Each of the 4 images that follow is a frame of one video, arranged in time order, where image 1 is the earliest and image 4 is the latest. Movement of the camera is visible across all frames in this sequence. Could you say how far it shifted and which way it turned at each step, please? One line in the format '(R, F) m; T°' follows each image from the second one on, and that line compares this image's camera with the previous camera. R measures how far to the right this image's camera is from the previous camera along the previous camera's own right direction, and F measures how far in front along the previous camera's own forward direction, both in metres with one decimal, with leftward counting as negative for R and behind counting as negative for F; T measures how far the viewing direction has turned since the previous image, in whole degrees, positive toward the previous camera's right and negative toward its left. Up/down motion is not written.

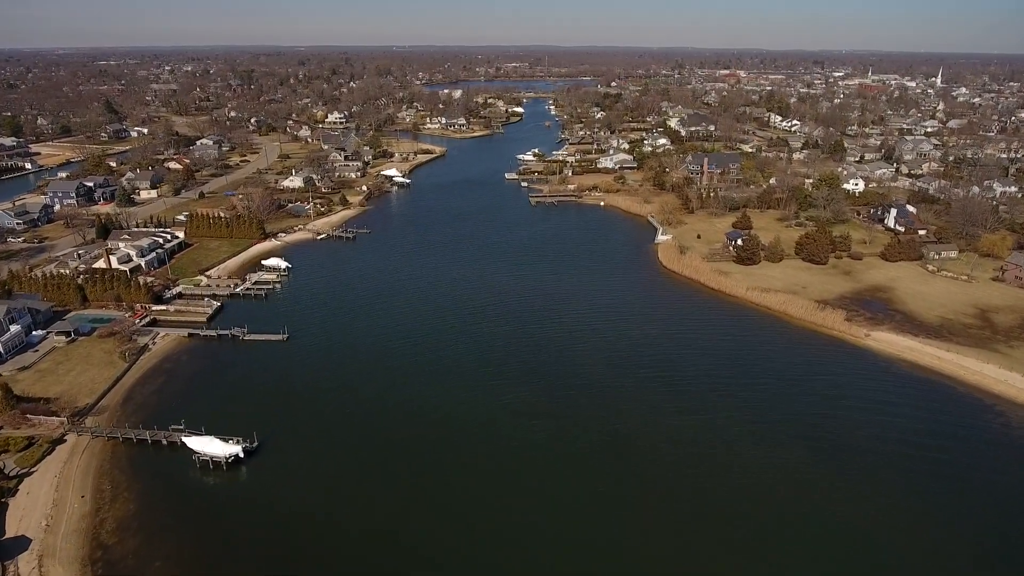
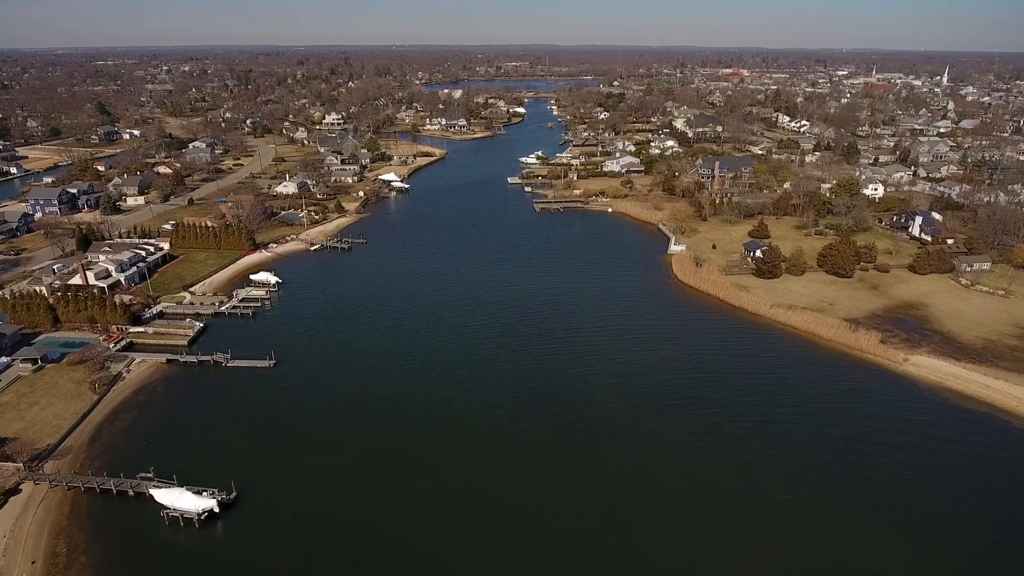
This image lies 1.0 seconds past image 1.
(-0.2, +1.7) m; 0°
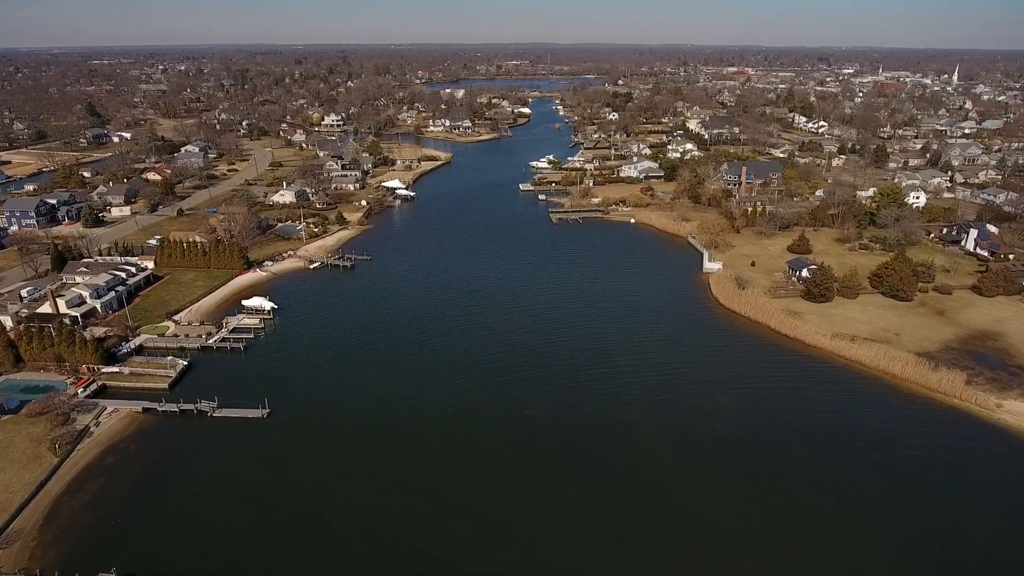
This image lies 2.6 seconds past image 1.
(-0.8, +2.6) m; 0°
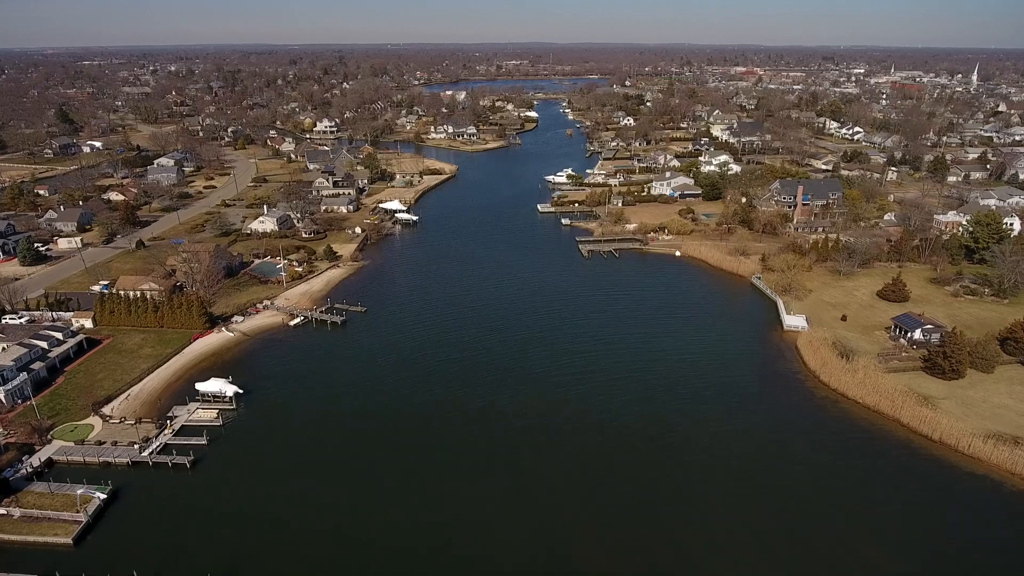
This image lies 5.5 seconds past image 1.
(-1.0, +5.3) m; 0°
